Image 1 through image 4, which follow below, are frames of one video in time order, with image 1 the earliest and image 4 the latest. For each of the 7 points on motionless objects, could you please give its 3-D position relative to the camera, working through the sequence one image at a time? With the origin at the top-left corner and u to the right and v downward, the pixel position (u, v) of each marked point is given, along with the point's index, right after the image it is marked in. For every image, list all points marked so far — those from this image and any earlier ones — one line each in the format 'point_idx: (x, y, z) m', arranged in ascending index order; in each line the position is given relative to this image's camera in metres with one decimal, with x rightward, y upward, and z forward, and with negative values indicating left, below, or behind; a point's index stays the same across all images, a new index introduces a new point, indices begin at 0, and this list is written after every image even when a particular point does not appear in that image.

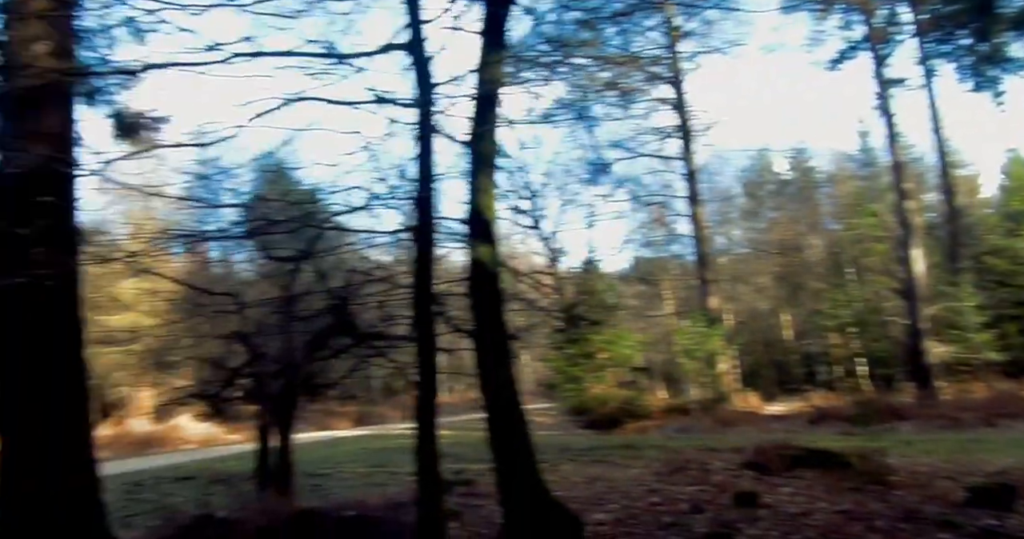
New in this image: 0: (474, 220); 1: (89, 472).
0: (-0.5, +0.6, +10.4) m
1: (-4.3, -2.1, +8.7) m
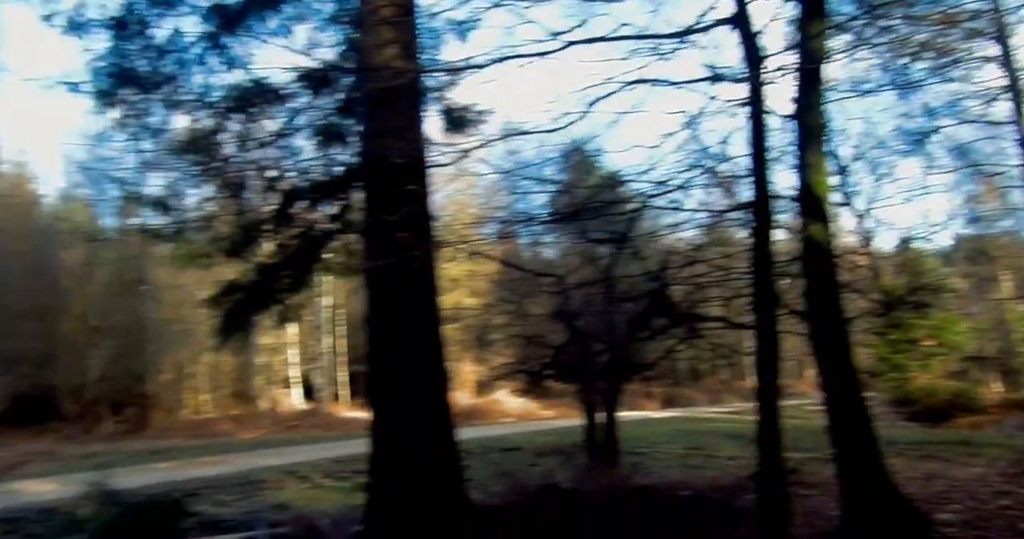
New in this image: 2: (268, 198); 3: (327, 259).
0: (+3.4, +0.9, +9.9) m
1: (-0.7, -1.9, +9.4) m
2: (-2.8, +0.8, +9.6) m
3: (-2.4, +0.1, +10.9) m
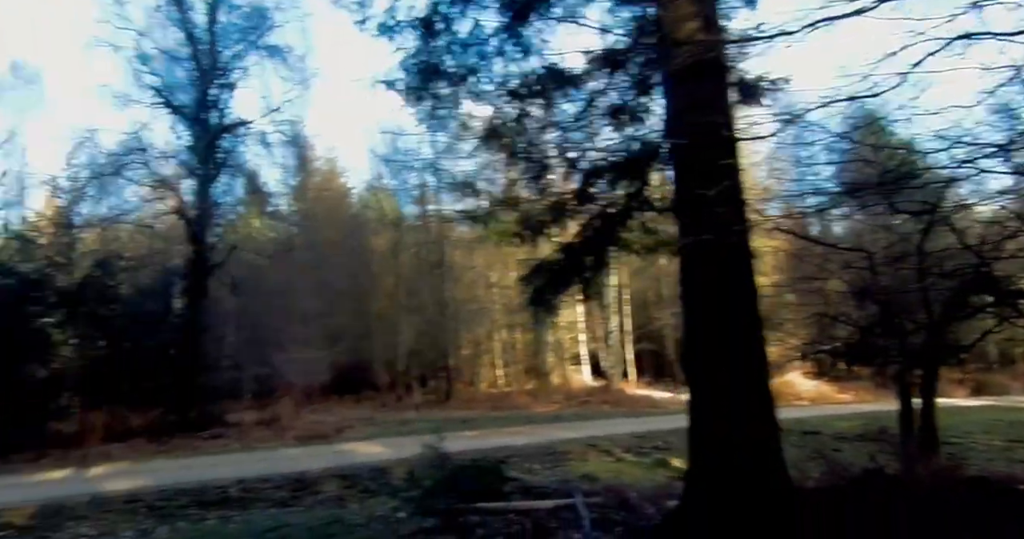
0: (+6.8, +1.2, +8.6) m
1: (+2.7, -1.6, +9.2) m
2: (+0.7, +1.0, +9.9) m
3: (+1.5, +0.4, +11.1) m
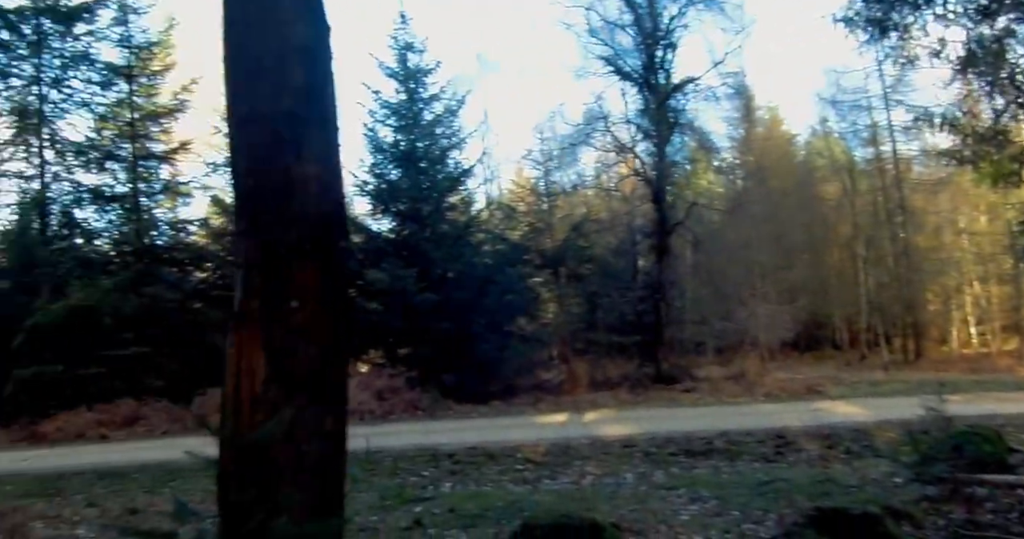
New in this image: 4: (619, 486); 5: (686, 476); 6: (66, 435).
0: (+10.7, +1.8, +4.5) m
1: (+7.5, -1.0, +6.9) m
2: (+5.8, +1.6, +8.3) m
3: (+7.0, +1.1, +9.1) m
4: (+1.1, -2.3, +9.1) m
5: (+1.9, -2.2, +9.3) m
6: (-7.3, -2.8, +14.1) m
